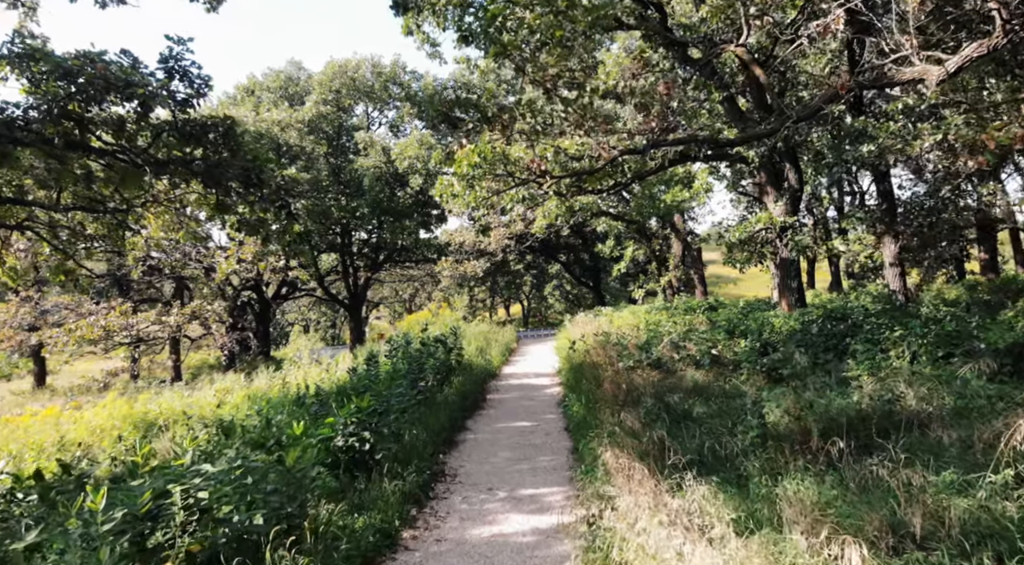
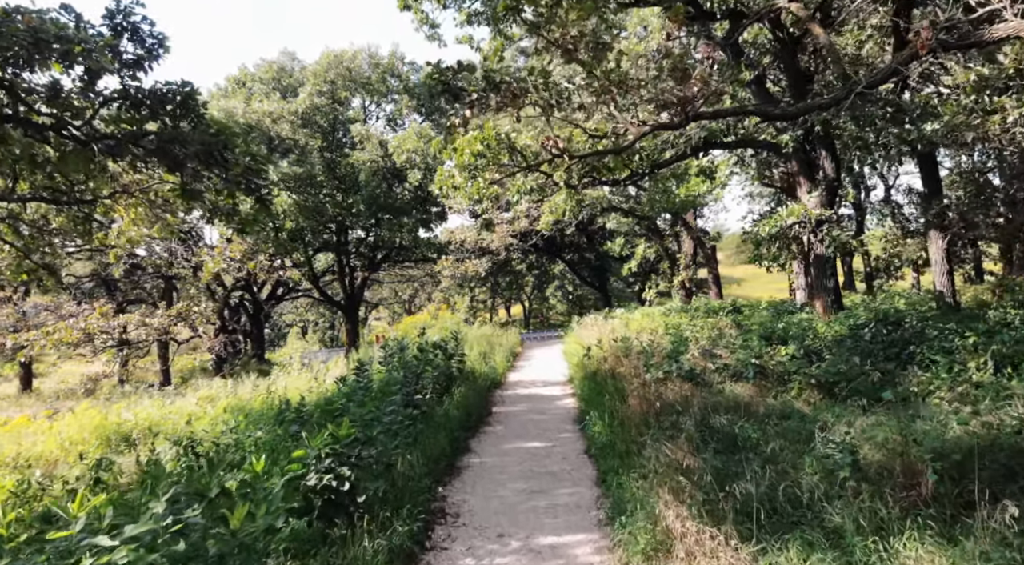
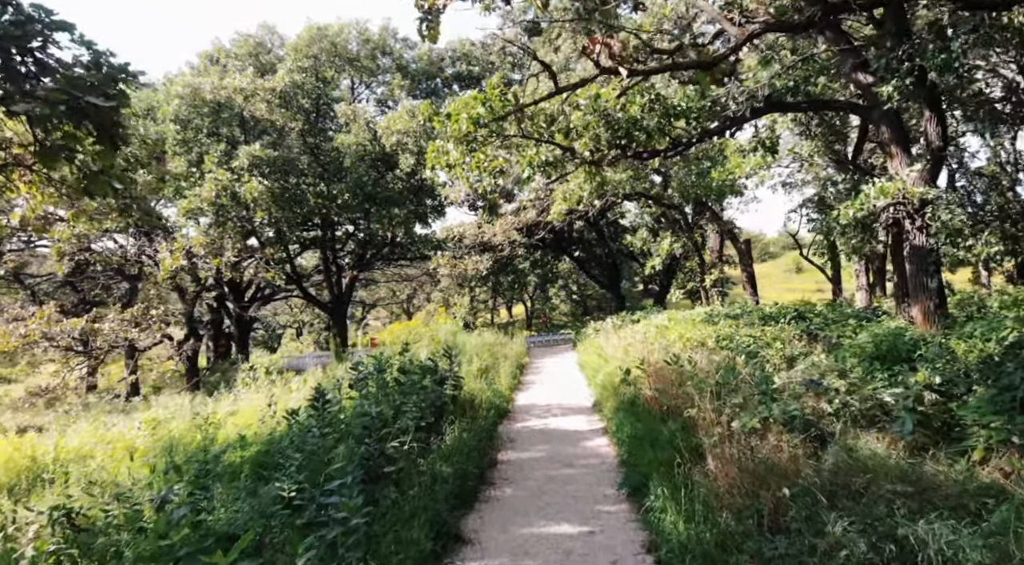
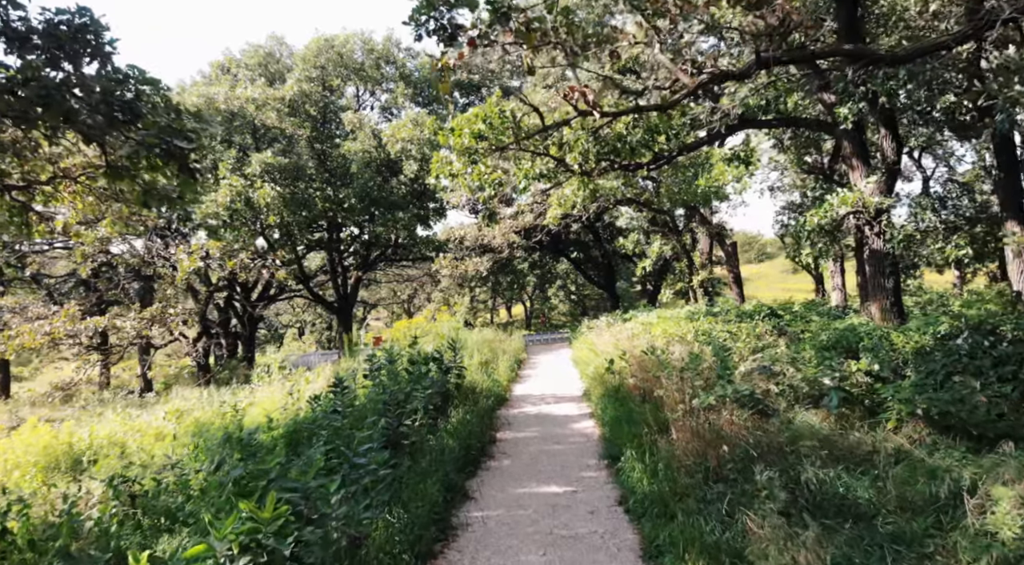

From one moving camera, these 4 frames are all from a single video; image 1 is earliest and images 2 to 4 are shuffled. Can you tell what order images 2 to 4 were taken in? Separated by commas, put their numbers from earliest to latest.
2, 4, 3
